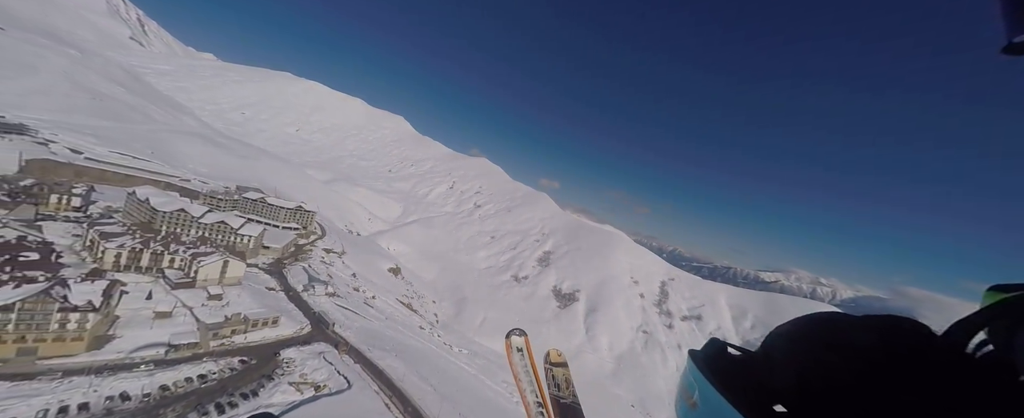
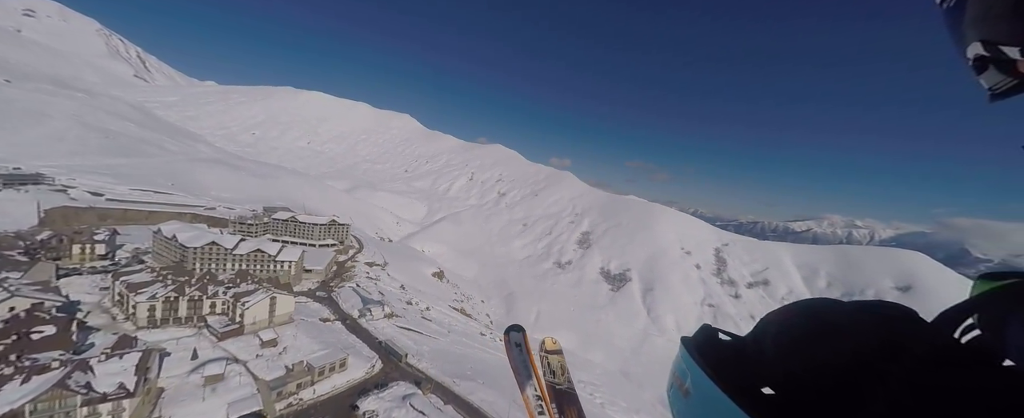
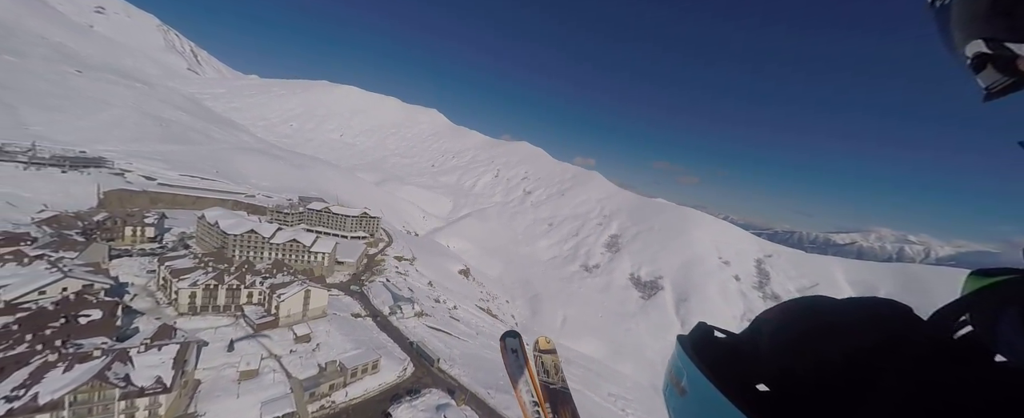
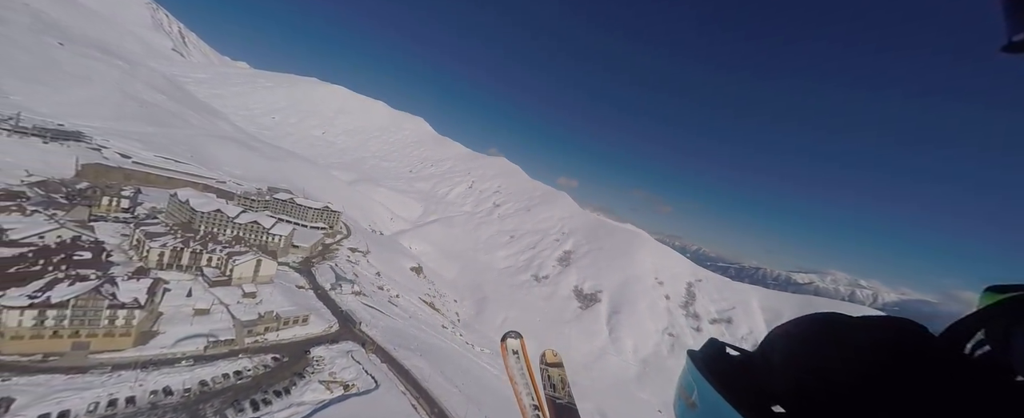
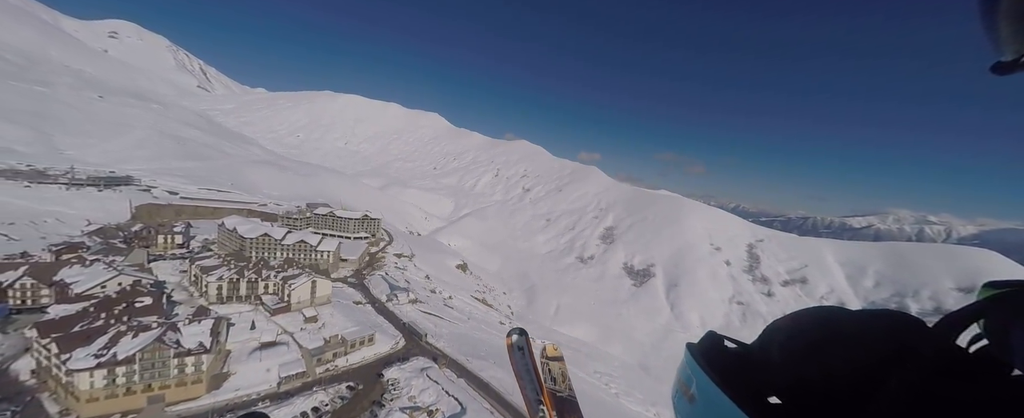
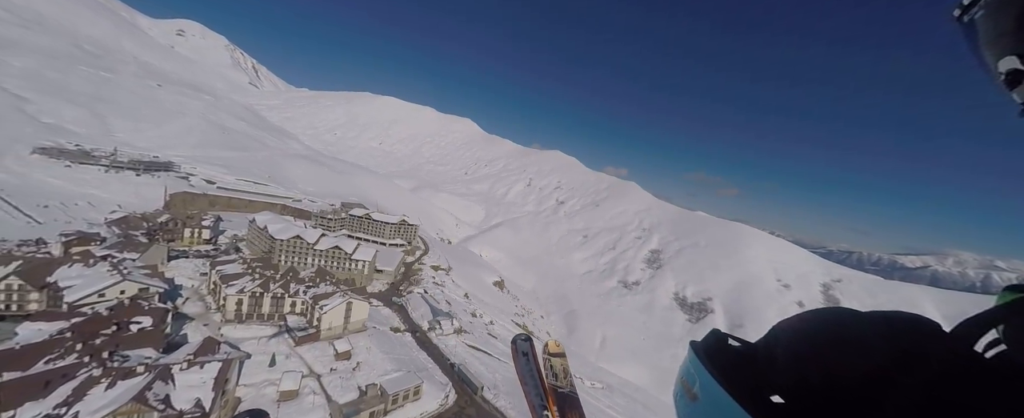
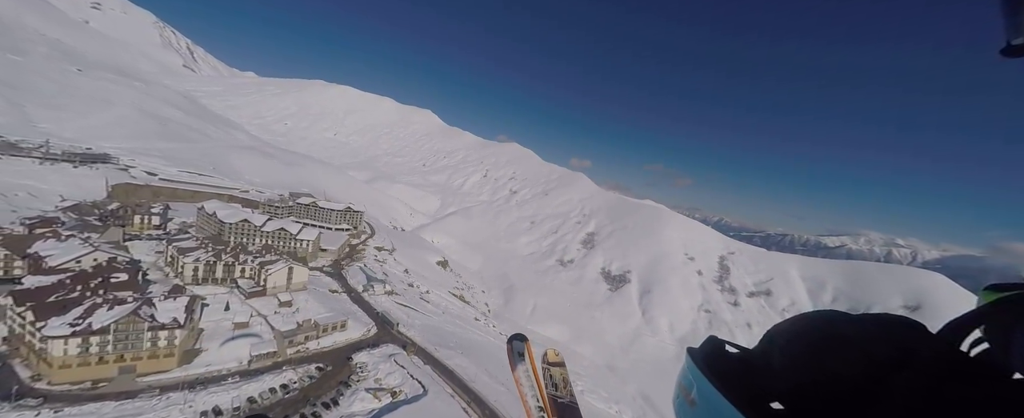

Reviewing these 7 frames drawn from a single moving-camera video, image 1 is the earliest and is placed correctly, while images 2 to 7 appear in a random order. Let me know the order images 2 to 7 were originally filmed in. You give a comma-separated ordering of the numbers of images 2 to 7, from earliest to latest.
4, 7, 5, 2, 3, 6
